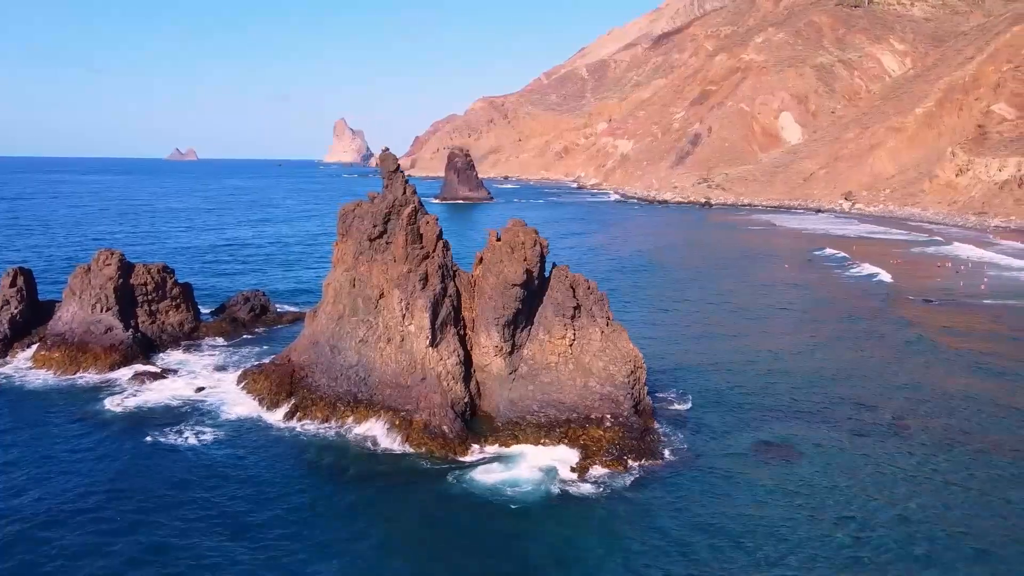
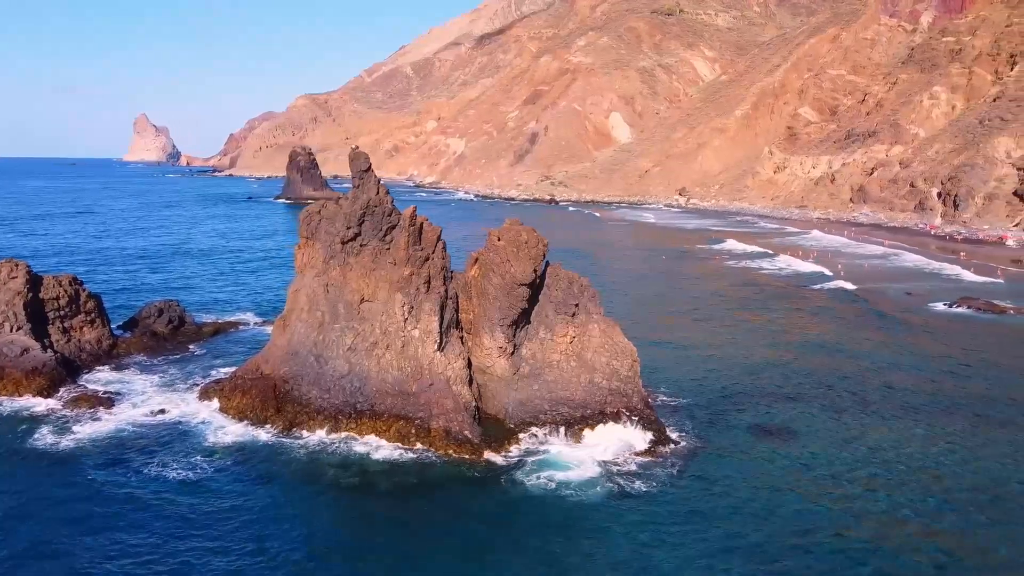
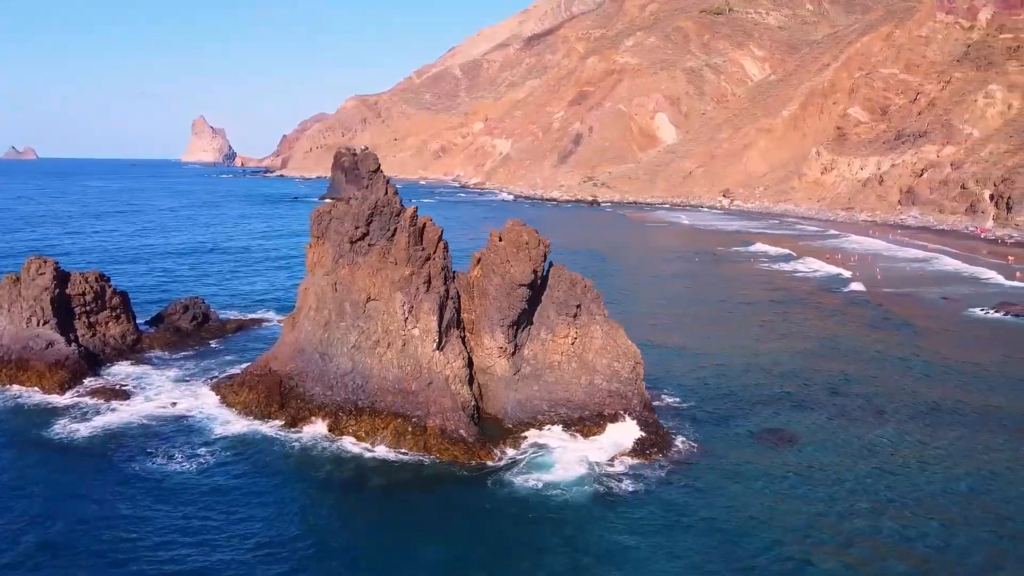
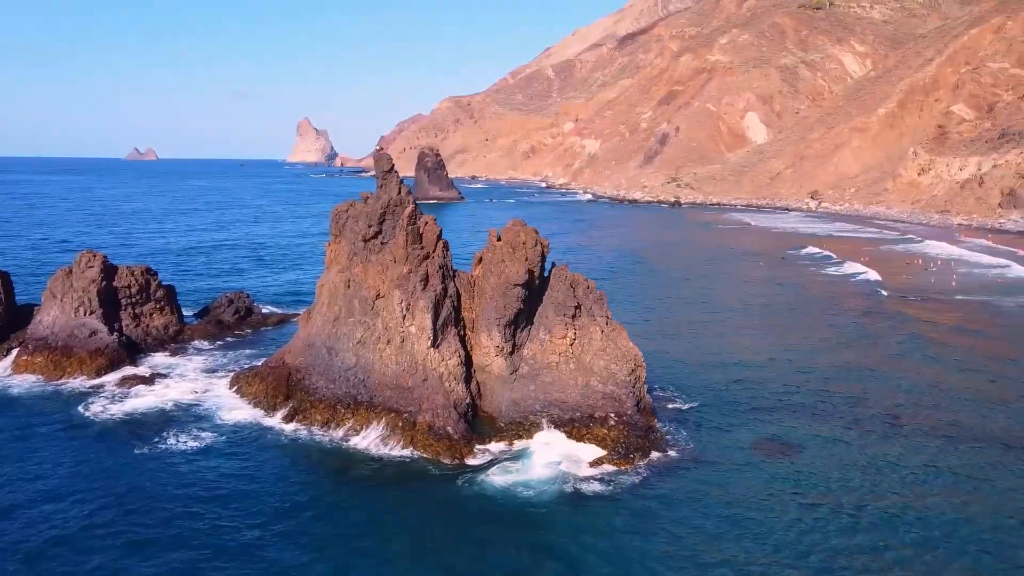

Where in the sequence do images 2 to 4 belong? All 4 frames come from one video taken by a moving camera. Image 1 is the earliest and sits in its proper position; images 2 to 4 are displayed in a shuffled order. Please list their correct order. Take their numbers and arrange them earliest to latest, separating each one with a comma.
4, 3, 2
